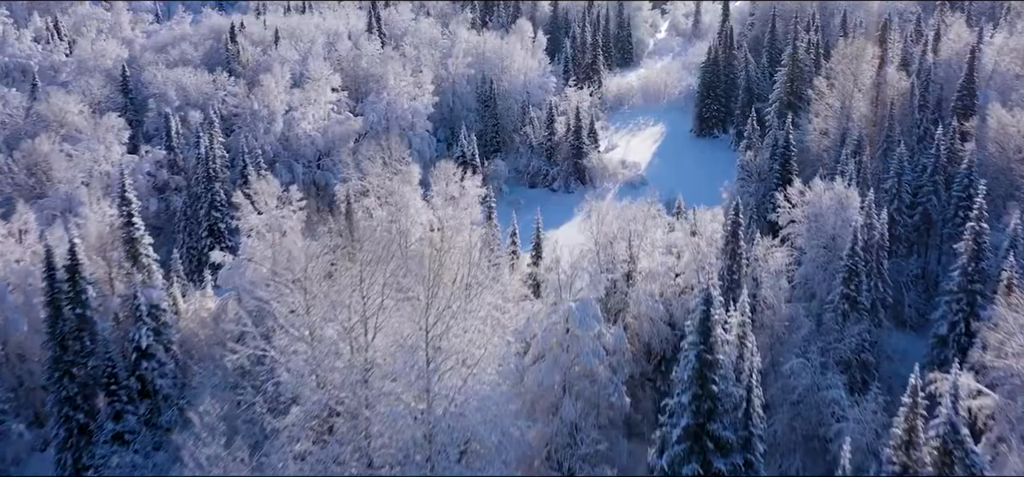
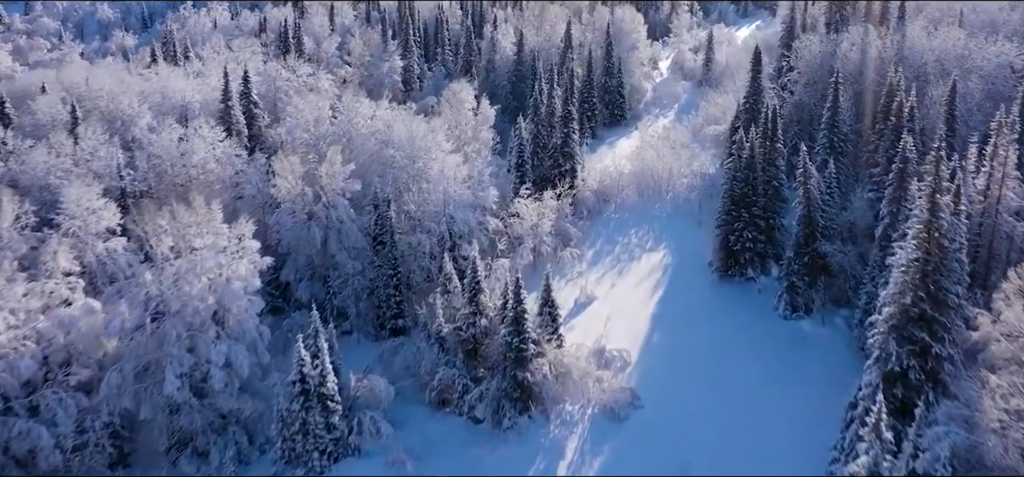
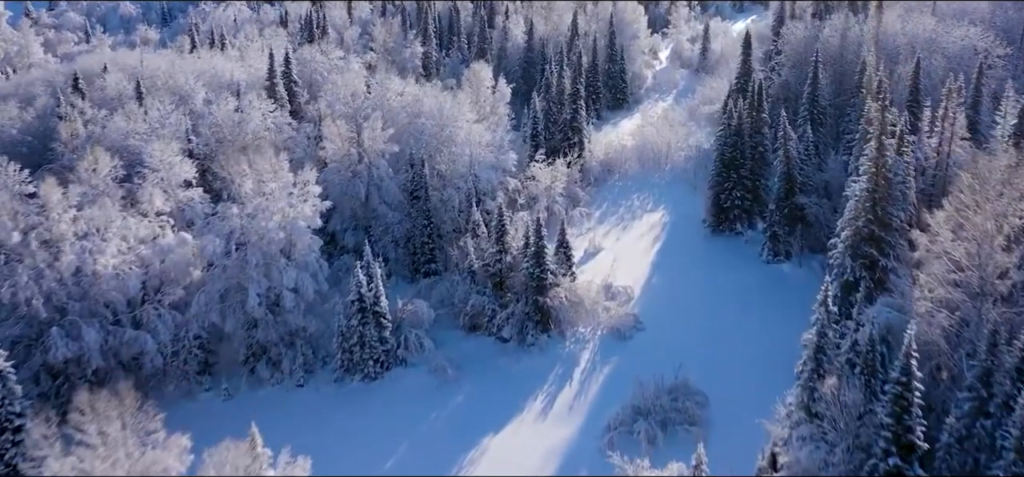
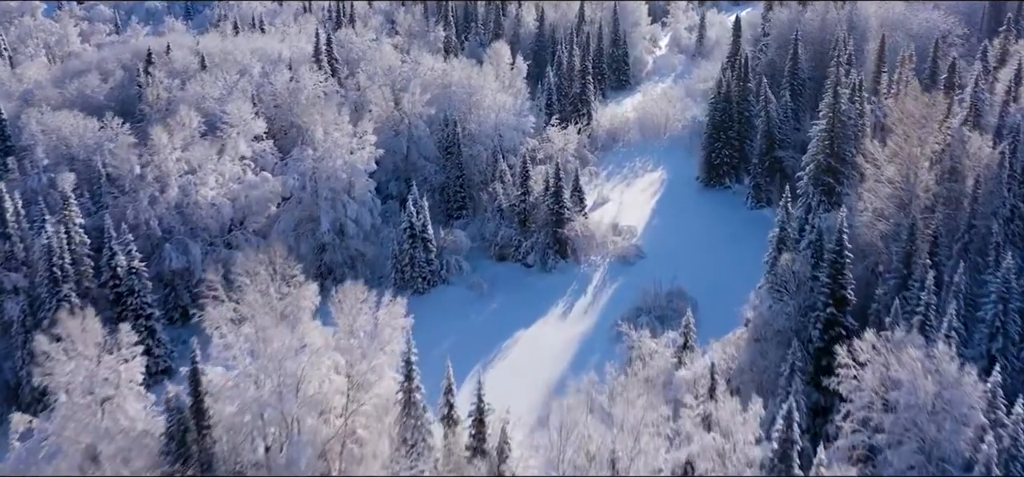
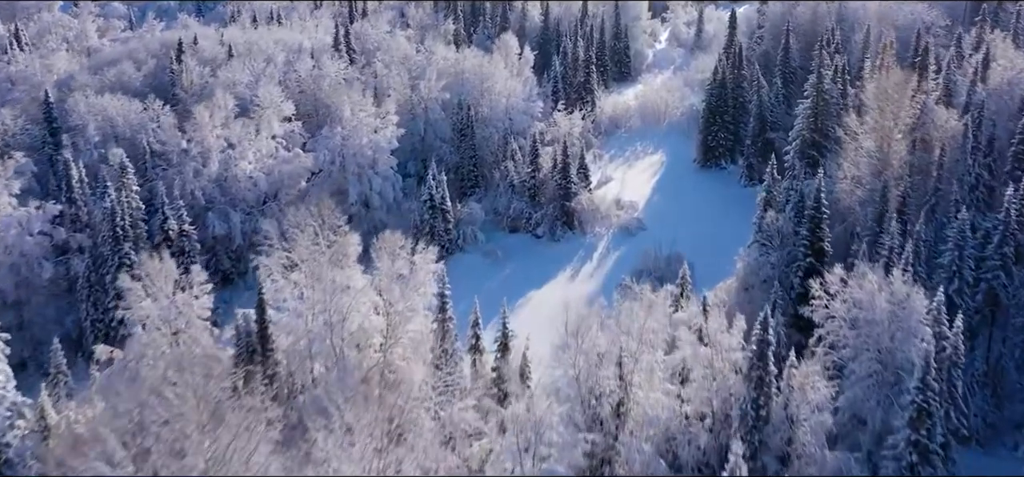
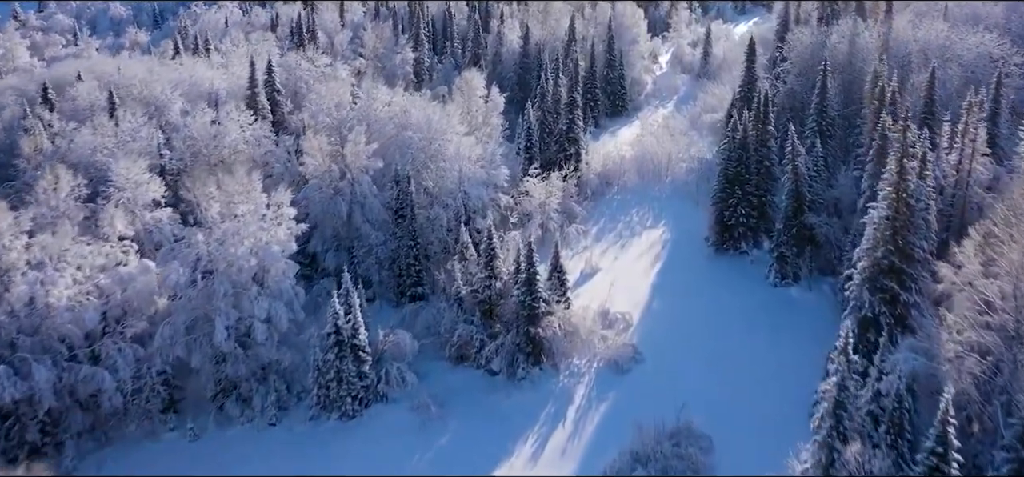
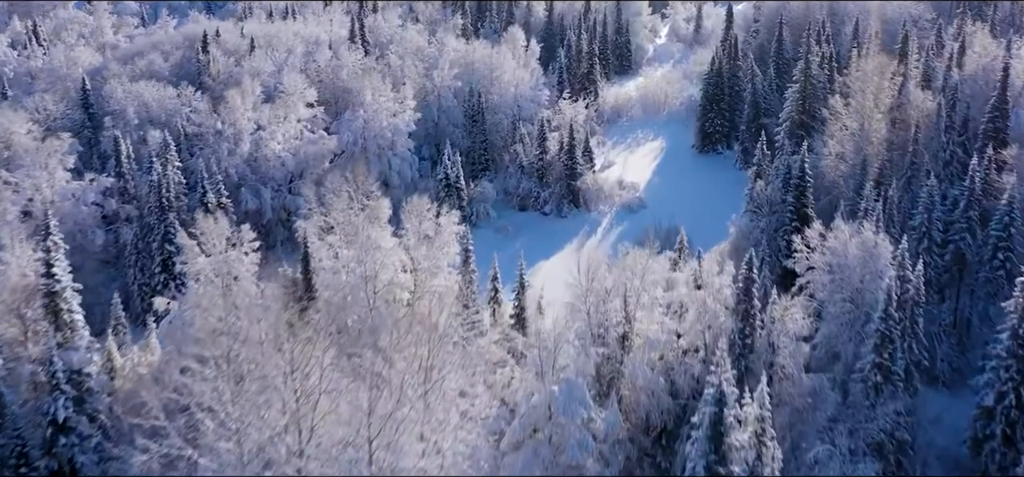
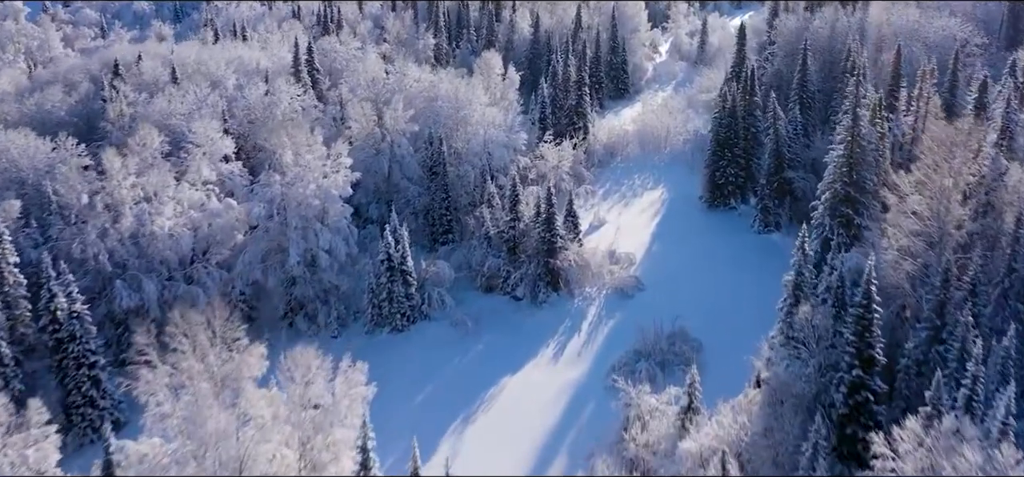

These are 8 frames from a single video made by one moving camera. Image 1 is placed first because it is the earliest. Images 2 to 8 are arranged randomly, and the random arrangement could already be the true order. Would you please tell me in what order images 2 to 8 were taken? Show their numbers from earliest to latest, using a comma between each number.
7, 5, 4, 8, 3, 6, 2
